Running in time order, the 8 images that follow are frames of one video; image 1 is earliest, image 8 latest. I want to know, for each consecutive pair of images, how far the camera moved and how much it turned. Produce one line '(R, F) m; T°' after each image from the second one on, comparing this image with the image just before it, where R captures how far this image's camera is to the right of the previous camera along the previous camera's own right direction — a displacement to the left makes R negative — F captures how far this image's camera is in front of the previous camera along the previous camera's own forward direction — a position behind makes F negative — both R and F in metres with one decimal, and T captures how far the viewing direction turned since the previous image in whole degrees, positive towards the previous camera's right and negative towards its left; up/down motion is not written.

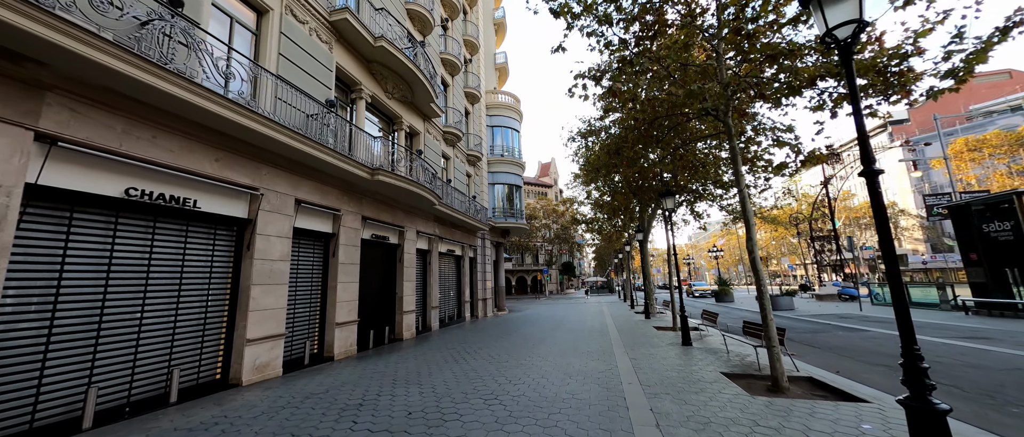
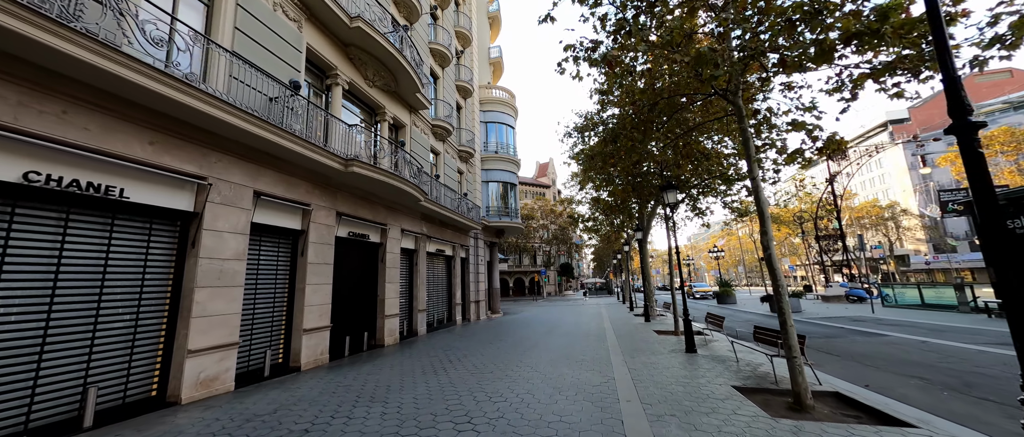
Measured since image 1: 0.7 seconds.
(+0.3, +0.8) m; 0°
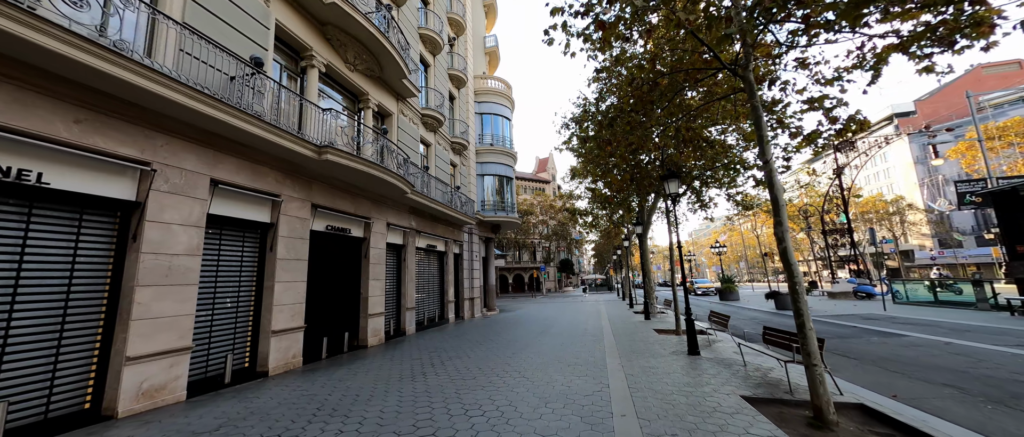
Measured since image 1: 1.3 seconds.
(+0.3, +0.6) m; 0°
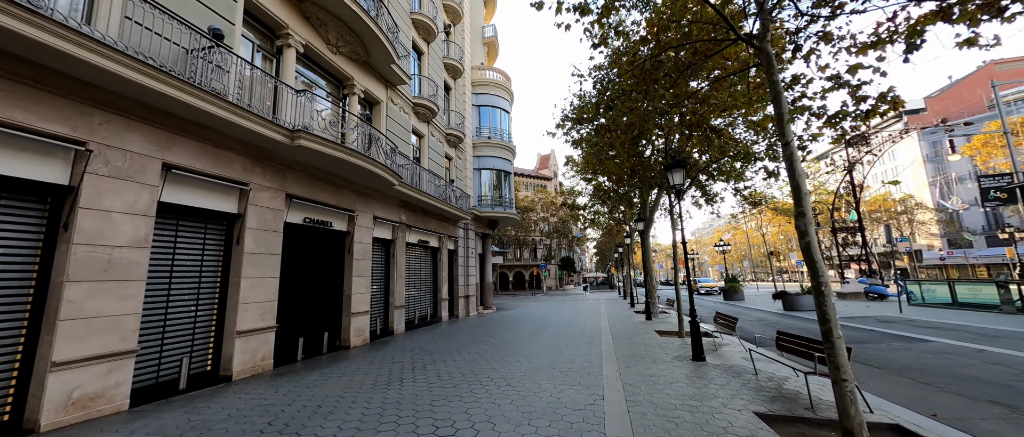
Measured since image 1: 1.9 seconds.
(+0.3, +0.6) m; 0°
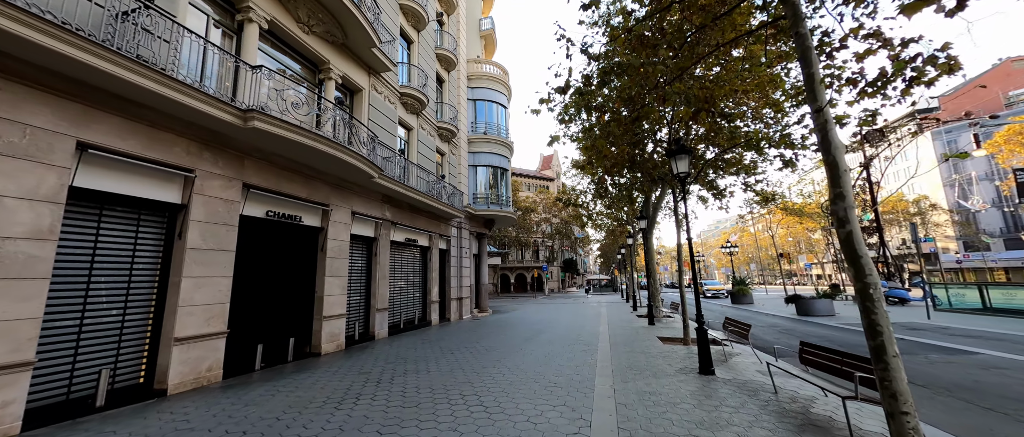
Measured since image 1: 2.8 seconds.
(+0.4, +0.8) m; -1°
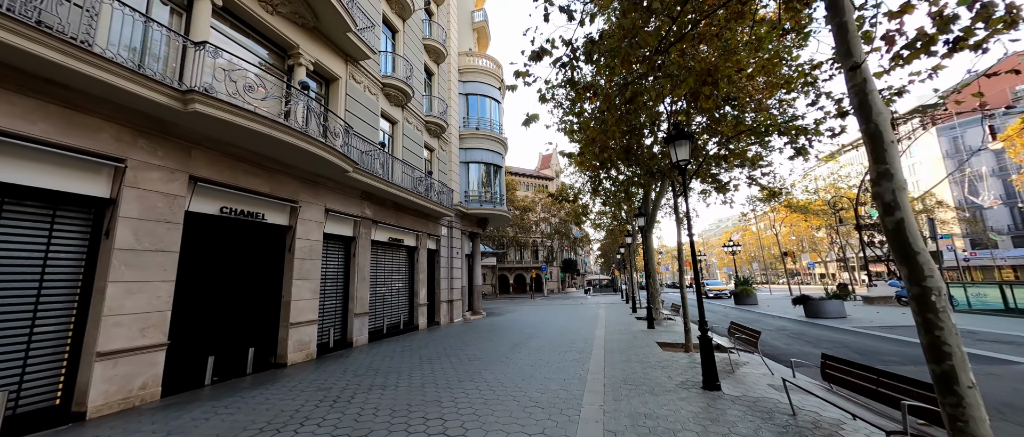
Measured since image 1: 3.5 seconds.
(+0.4, +0.7) m; 0°
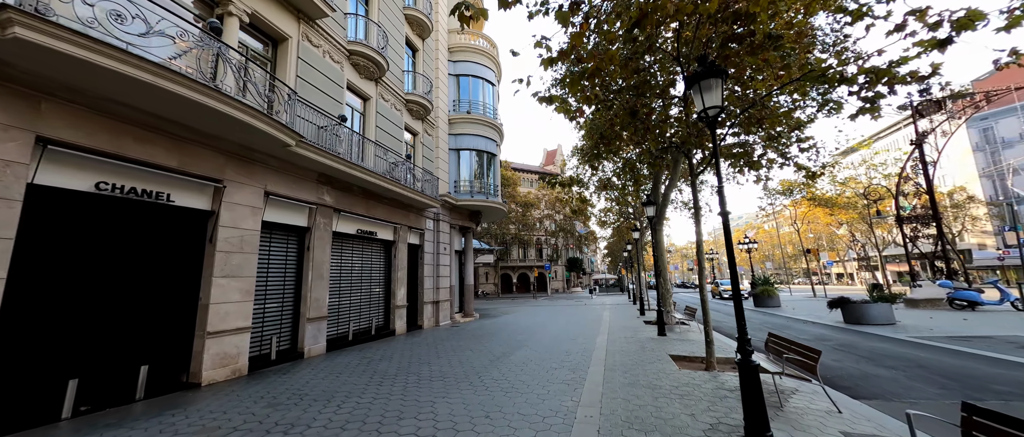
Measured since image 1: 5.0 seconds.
(+0.6, +1.7) m; -1°
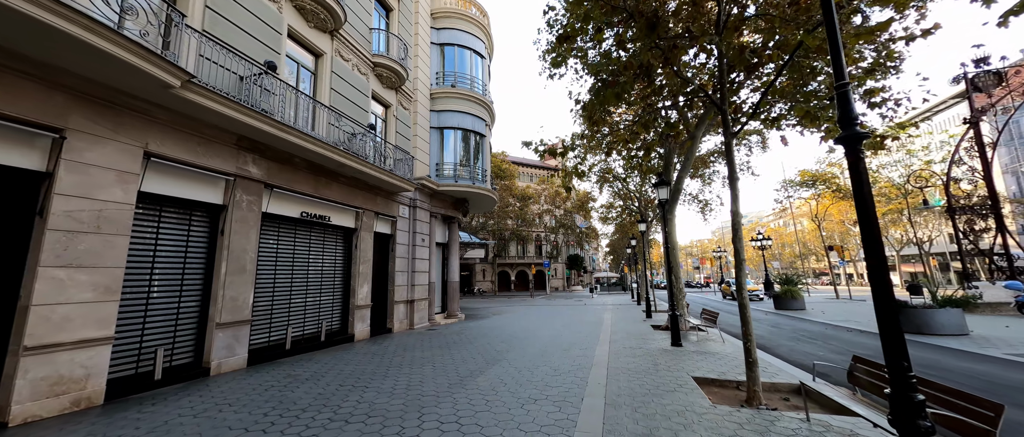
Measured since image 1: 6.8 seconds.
(+0.5, +1.9) m; 0°
